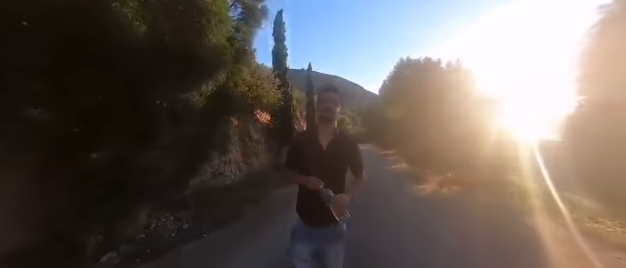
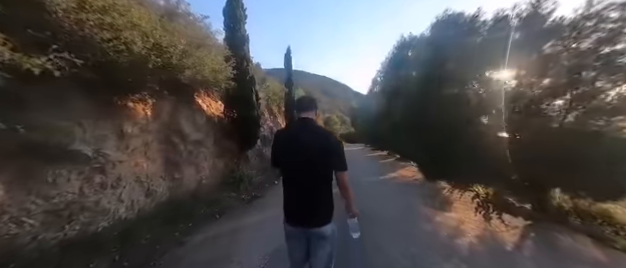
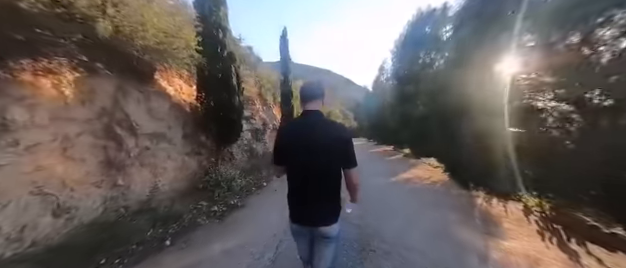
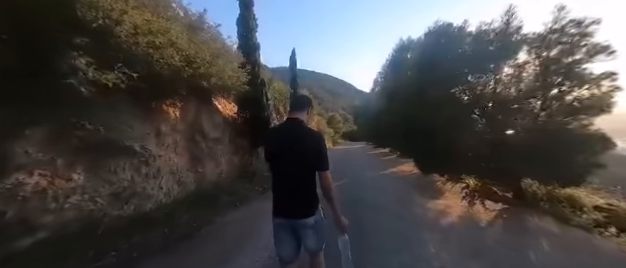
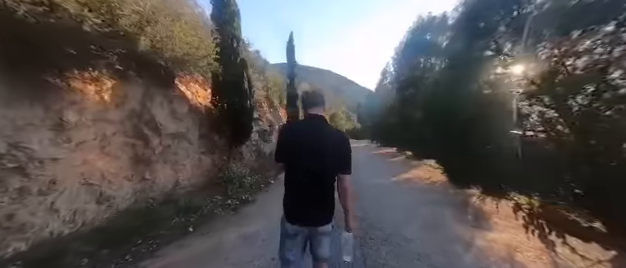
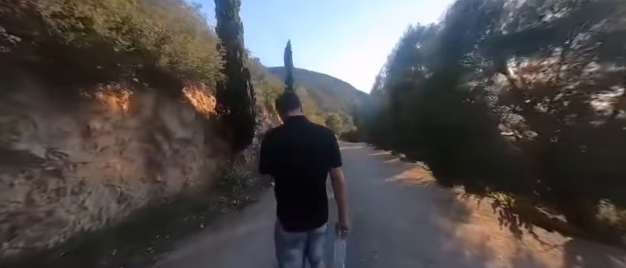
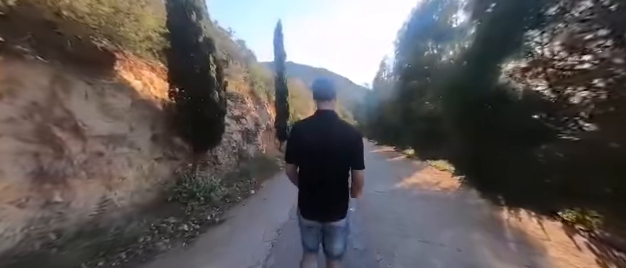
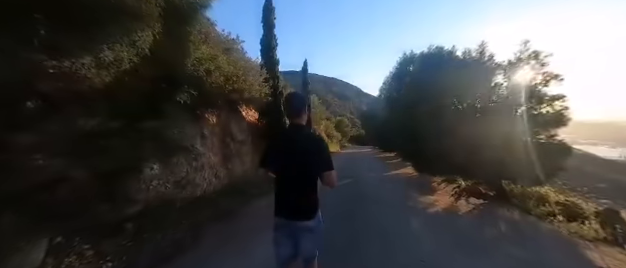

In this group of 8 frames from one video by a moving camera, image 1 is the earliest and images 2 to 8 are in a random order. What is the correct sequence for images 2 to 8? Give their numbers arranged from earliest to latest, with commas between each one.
8, 4, 2, 6, 5, 3, 7
